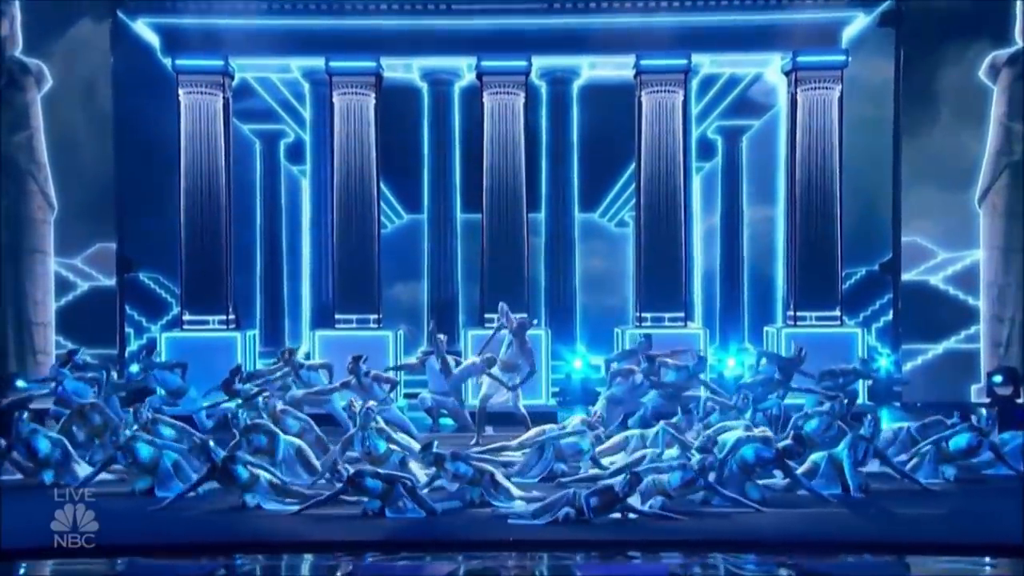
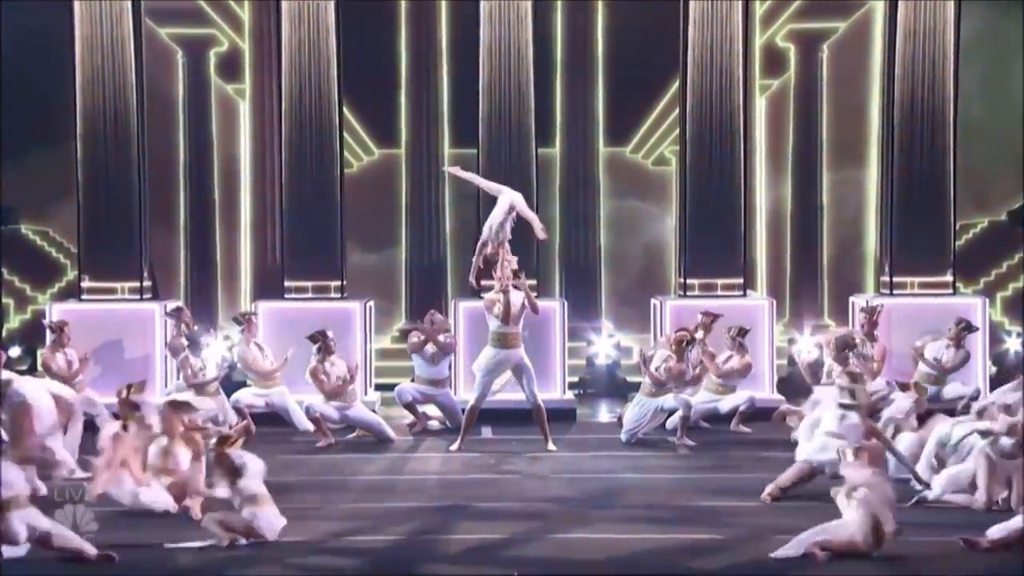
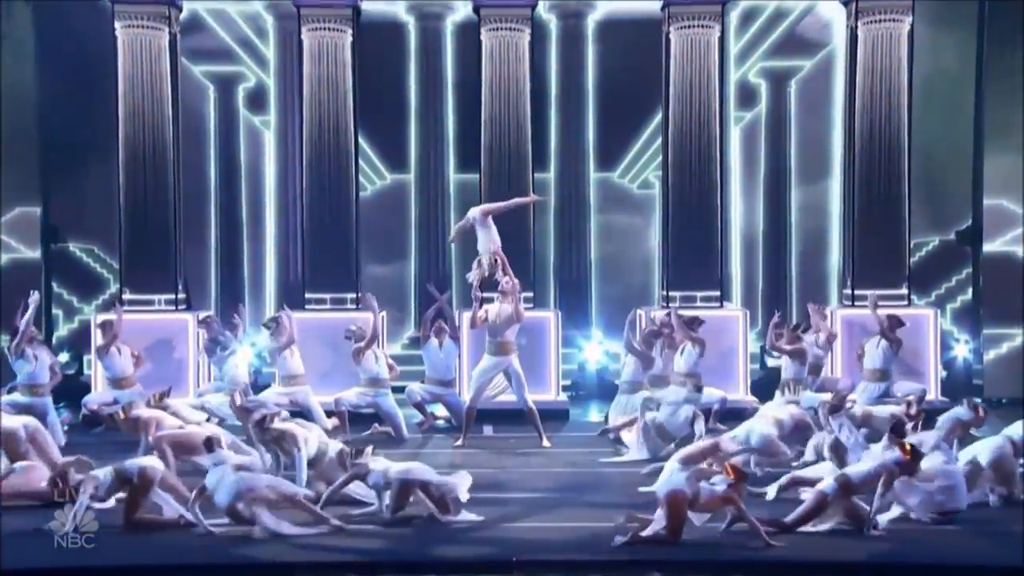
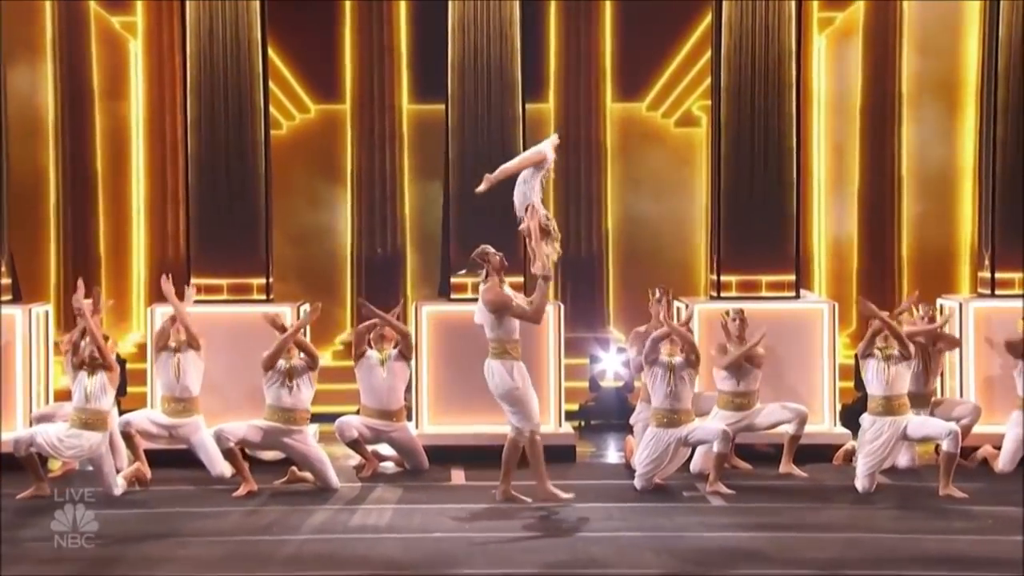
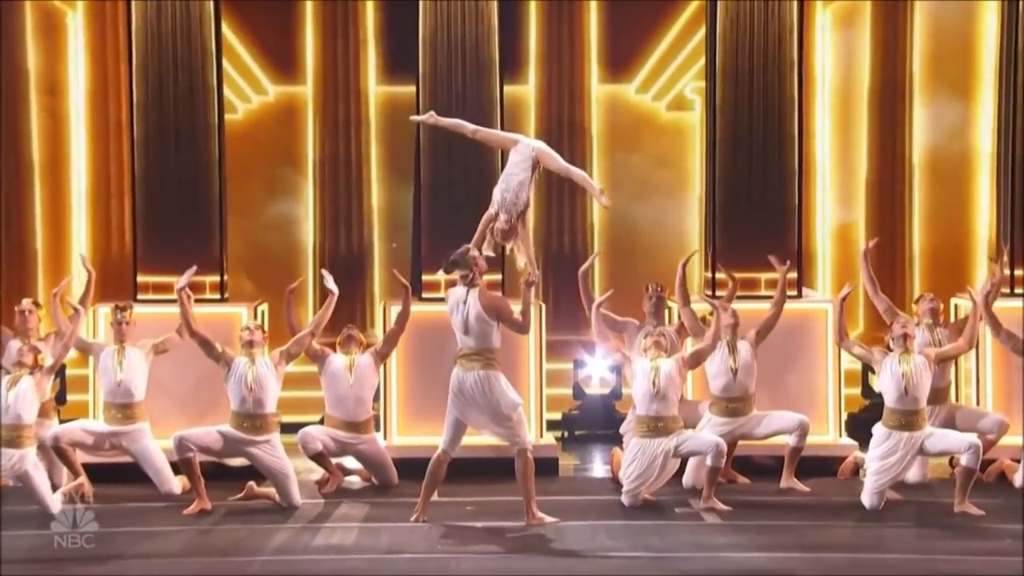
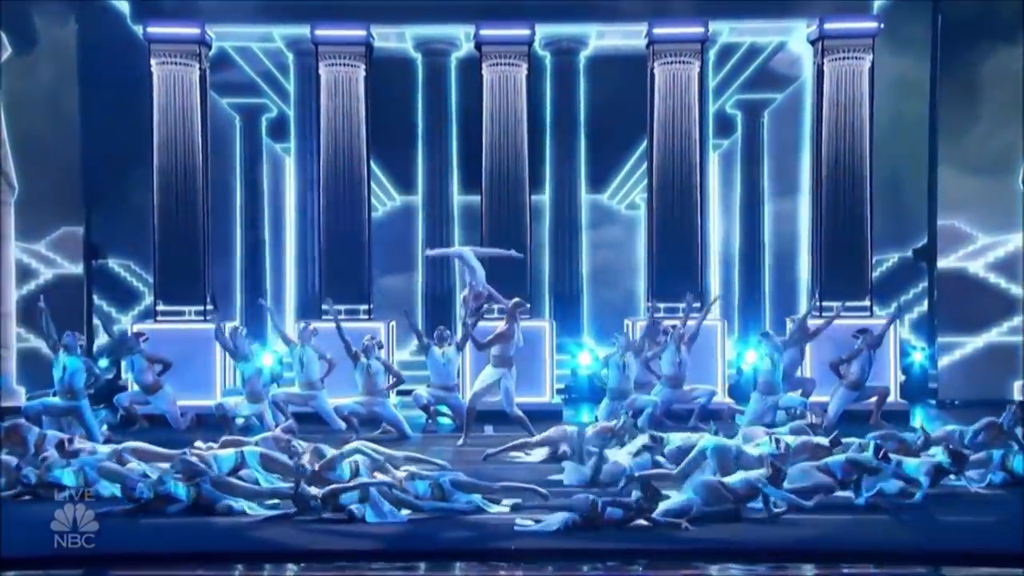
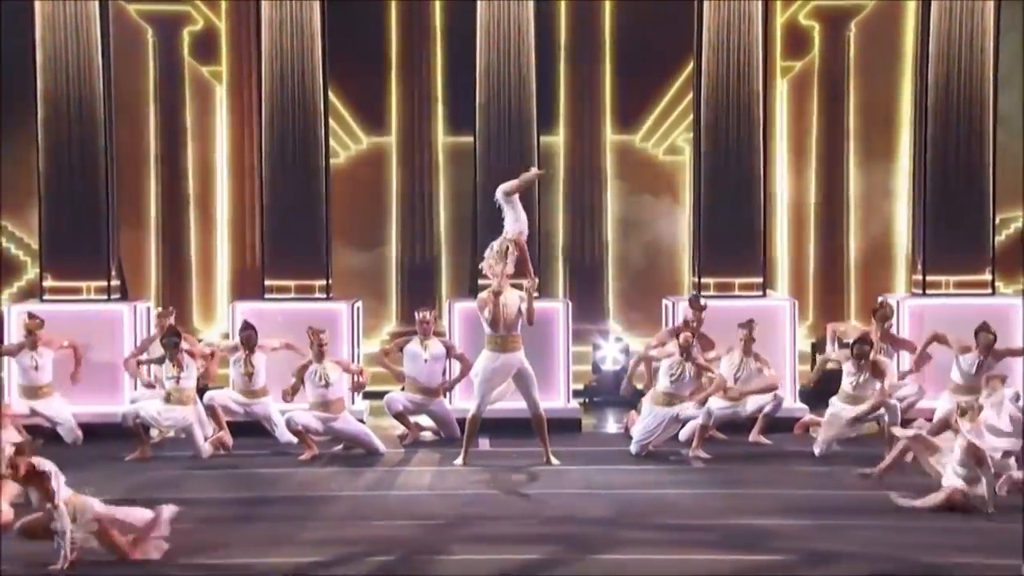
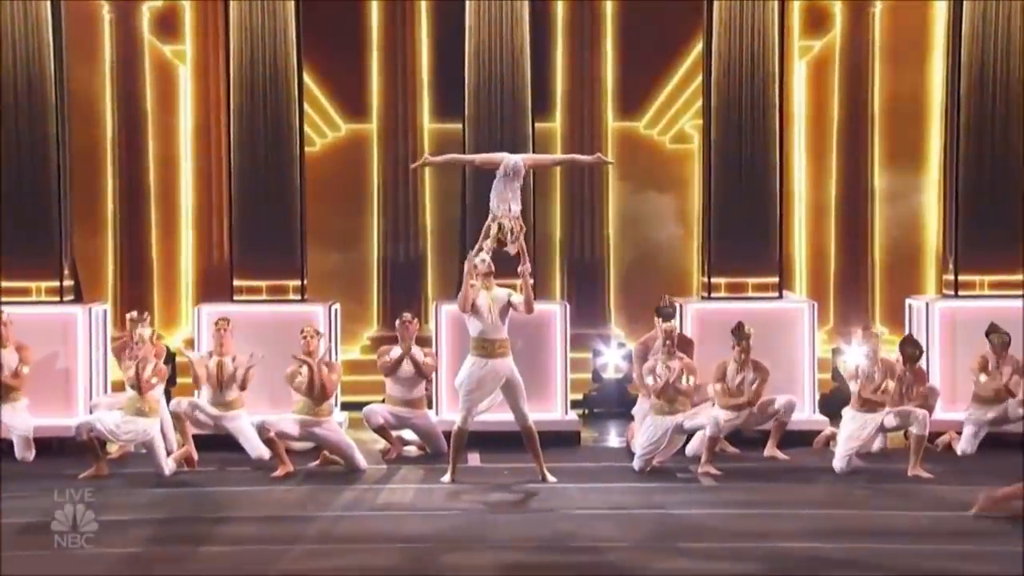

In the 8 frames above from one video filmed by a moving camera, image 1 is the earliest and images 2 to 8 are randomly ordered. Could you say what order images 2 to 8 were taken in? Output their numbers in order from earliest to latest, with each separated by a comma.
6, 3, 2, 7, 8, 4, 5
